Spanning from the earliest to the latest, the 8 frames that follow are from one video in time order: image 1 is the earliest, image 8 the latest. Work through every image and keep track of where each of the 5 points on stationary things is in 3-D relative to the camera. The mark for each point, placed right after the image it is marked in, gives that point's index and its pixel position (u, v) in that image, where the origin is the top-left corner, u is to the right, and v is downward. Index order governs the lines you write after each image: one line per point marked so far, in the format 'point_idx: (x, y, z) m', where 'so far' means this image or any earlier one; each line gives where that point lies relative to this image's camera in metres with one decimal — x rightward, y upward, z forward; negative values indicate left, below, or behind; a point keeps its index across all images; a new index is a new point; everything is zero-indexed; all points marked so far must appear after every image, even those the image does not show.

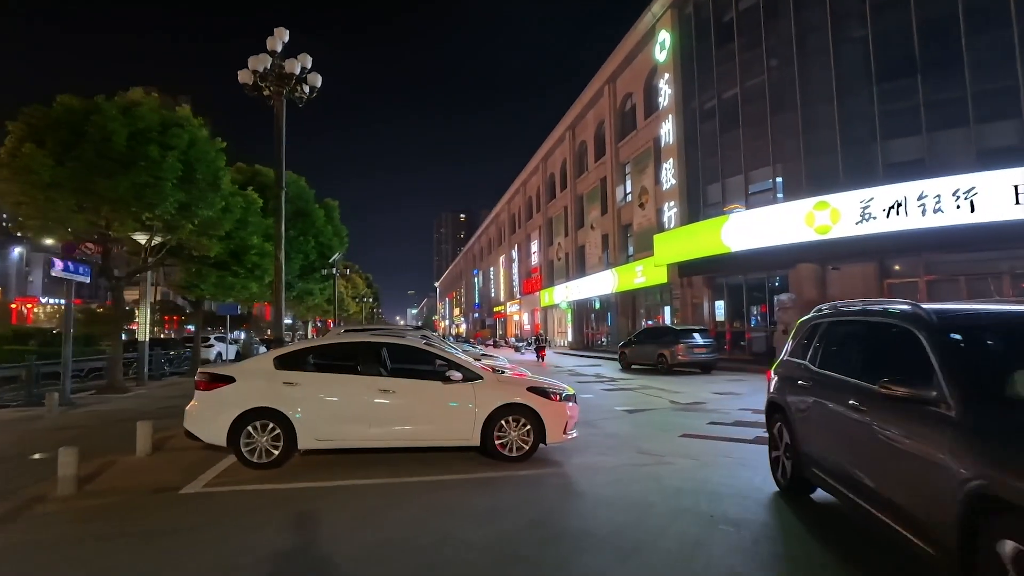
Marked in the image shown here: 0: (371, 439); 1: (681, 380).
0: (-1.7, -1.8, +7.3) m
1: (+5.4, -3.0, +19.6) m
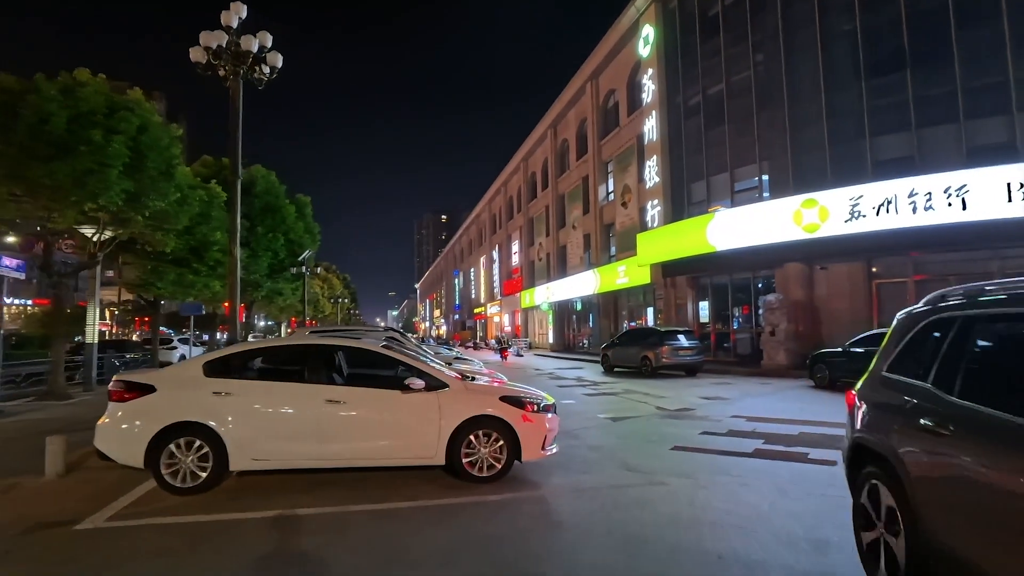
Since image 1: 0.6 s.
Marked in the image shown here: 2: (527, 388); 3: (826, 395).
0: (-2.0, -1.8, +6.2) m
1: (+4.7, -3.0, +18.8) m
2: (+0.2, -1.2, +7.0) m
3: (+7.7, -2.6, +15.0) m
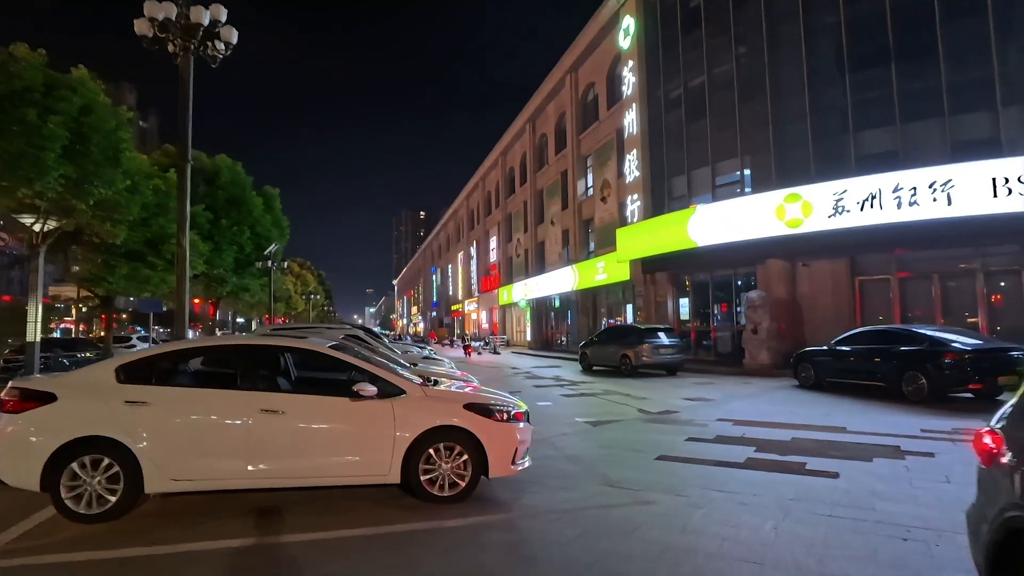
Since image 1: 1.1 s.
0: (-2.3, -1.7, +5.4) m
1: (+4.0, -2.9, +18.2) m
2: (-0.2, -1.1, +6.2) m
3: (+7.1, -2.6, +14.4) m
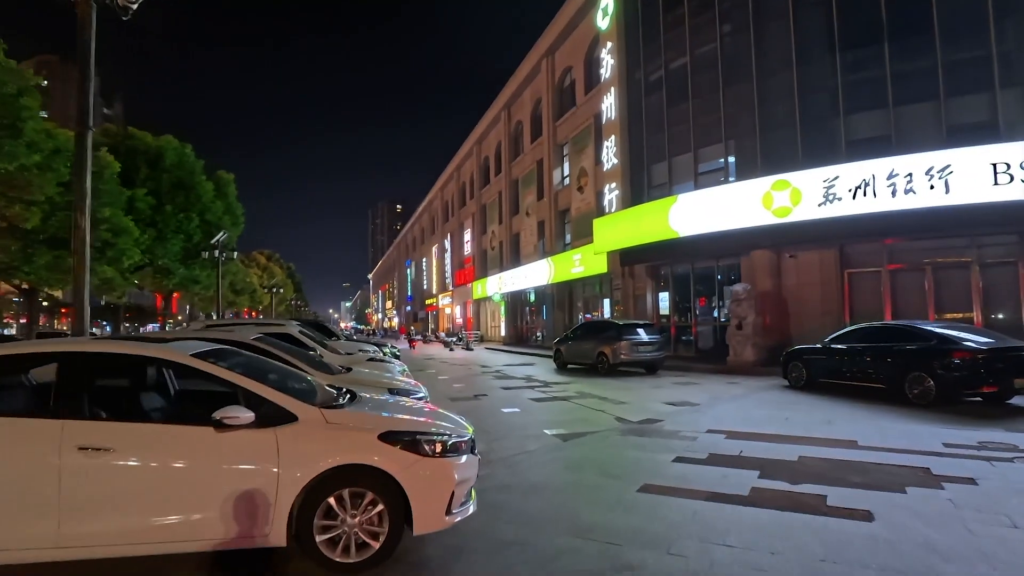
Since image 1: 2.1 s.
0: (-2.7, -1.6, +3.7) m
1: (+3.1, -2.6, +16.8) m
2: (-0.6, -1.0, +4.6) m
3: (+6.3, -2.4, +13.2) m
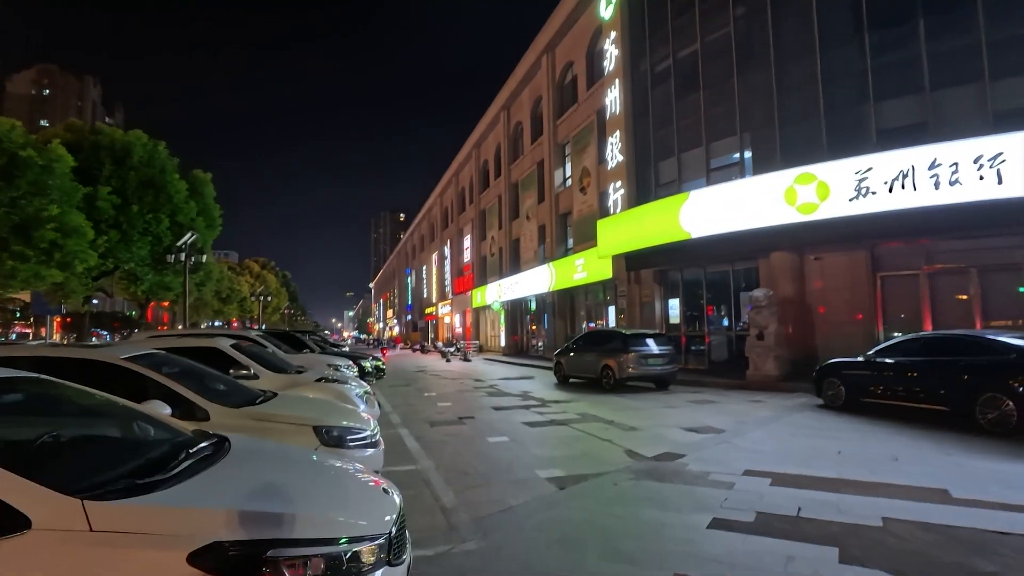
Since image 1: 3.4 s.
0: (-3.0, -1.5, +1.7) m
1: (+2.9, -2.8, +14.7) m
2: (-0.9, -1.0, +2.7) m
3: (+6.1, -2.5, +11.1) m
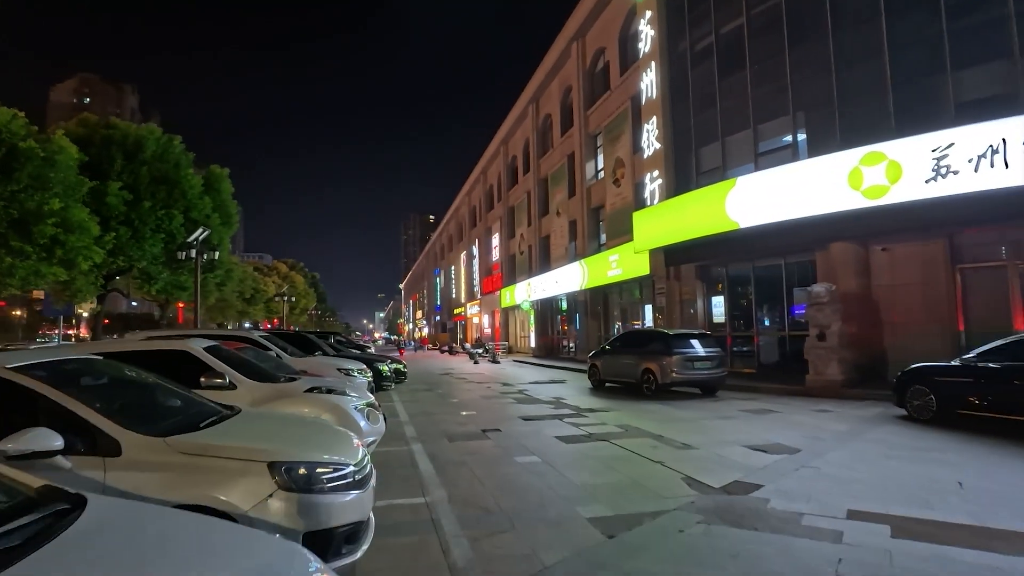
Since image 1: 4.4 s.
0: (-3.0, -1.4, +0.4) m
1: (+3.6, -2.6, +13.0) m
2: (-0.8, -0.8, +1.2) m
3: (+6.6, -2.3, +9.3) m
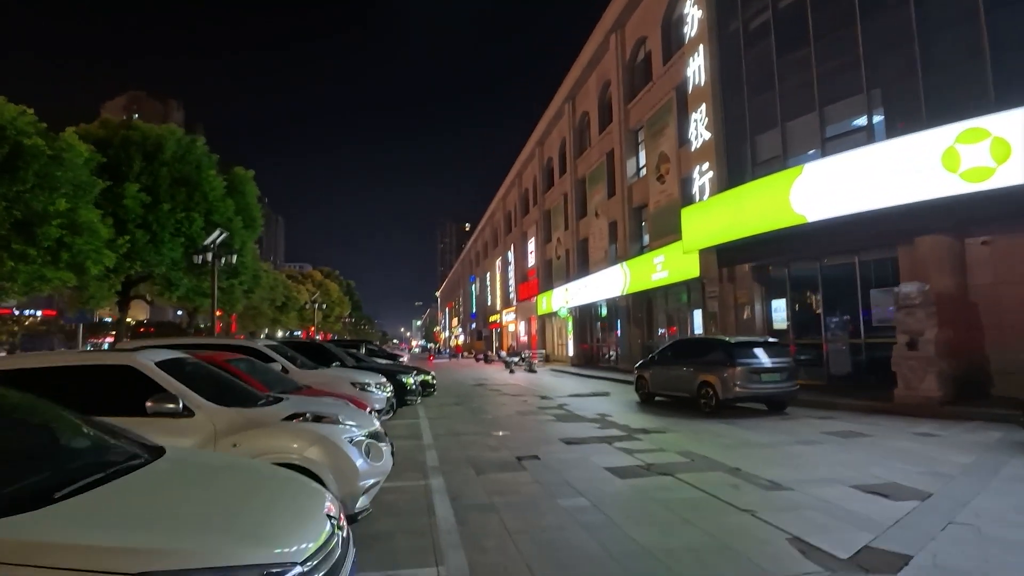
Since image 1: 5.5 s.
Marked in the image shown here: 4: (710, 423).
0: (-3.0, -1.3, -1.2) m
1: (+4.3, -2.6, +11.1) m
2: (-0.8, -0.7, -0.5) m
3: (+7.1, -2.2, +7.1) m
4: (+4.1, -2.8, +12.4) m
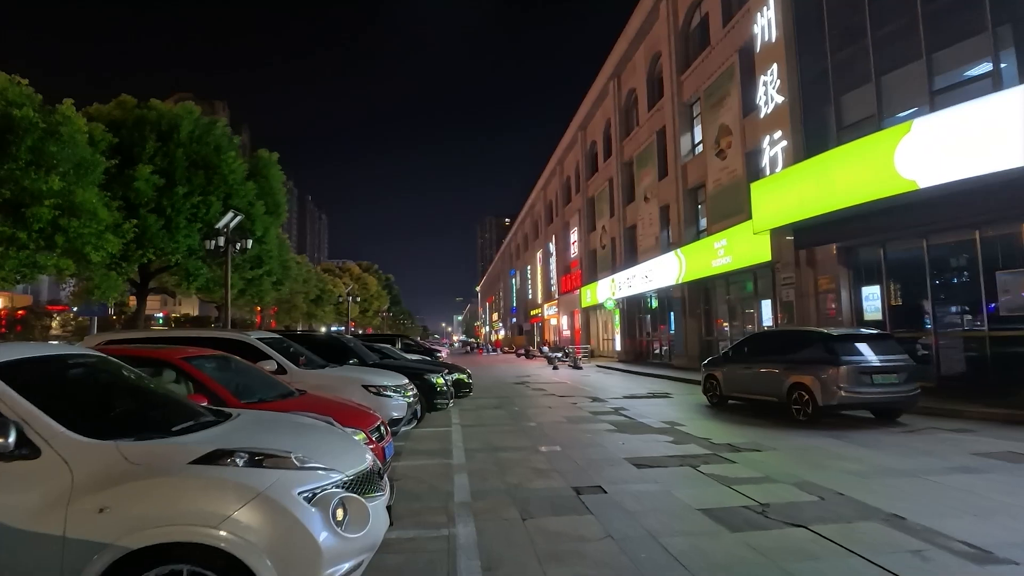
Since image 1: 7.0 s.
0: (-3.0, -1.1, -3.2) m
1: (+5.1, -2.3, +8.5) m
2: (-0.8, -0.5, -2.7) m
3: (+7.6, -1.9, +4.4) m
4: (+4.9, -2.4, +9.9) m
